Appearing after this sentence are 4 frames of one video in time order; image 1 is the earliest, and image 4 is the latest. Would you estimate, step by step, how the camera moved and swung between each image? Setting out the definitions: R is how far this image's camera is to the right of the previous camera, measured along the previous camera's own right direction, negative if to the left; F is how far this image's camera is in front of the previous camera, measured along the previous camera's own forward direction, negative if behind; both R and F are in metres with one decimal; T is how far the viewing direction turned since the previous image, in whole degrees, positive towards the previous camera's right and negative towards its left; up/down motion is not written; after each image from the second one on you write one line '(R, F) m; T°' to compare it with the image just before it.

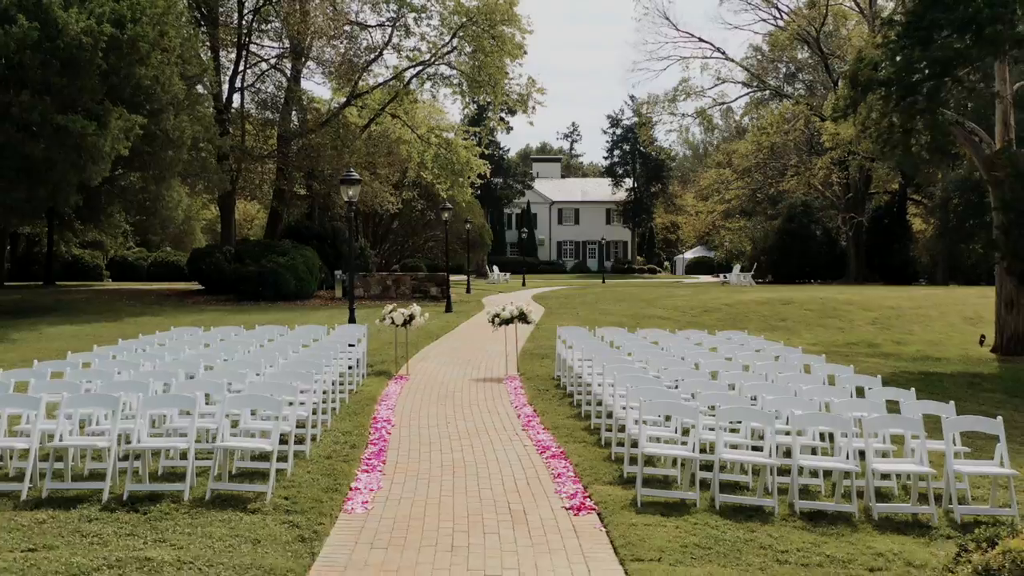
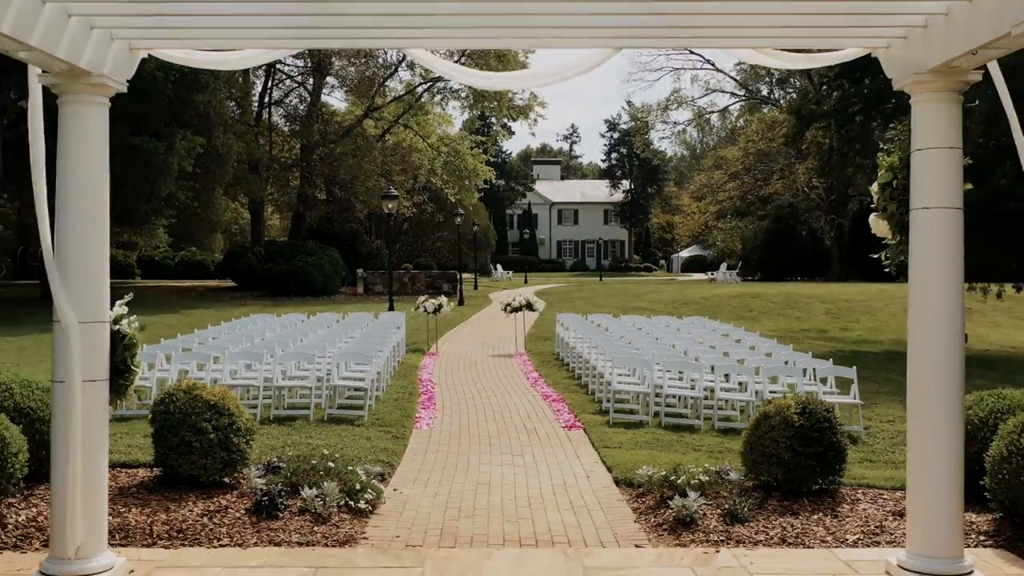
(-0.1, -2.6) m; 0°
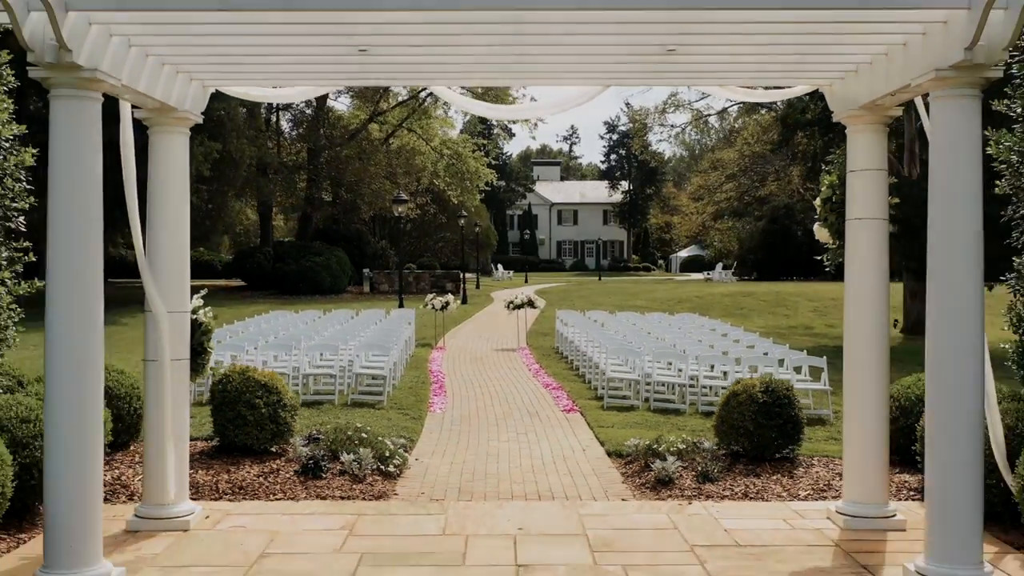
(0.0, -0.9) m; 0°
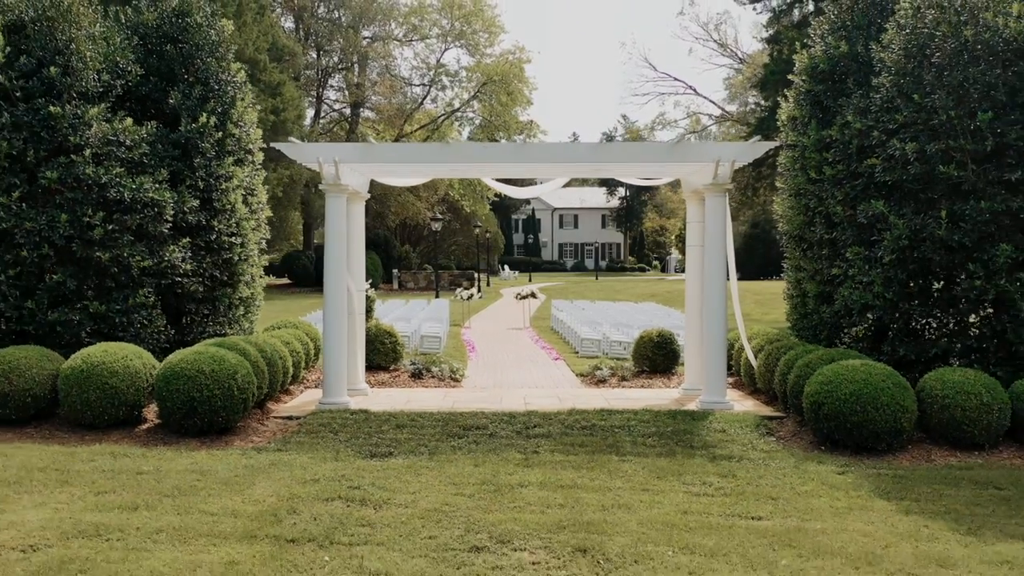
(0.0, -5.0) m; 0°
